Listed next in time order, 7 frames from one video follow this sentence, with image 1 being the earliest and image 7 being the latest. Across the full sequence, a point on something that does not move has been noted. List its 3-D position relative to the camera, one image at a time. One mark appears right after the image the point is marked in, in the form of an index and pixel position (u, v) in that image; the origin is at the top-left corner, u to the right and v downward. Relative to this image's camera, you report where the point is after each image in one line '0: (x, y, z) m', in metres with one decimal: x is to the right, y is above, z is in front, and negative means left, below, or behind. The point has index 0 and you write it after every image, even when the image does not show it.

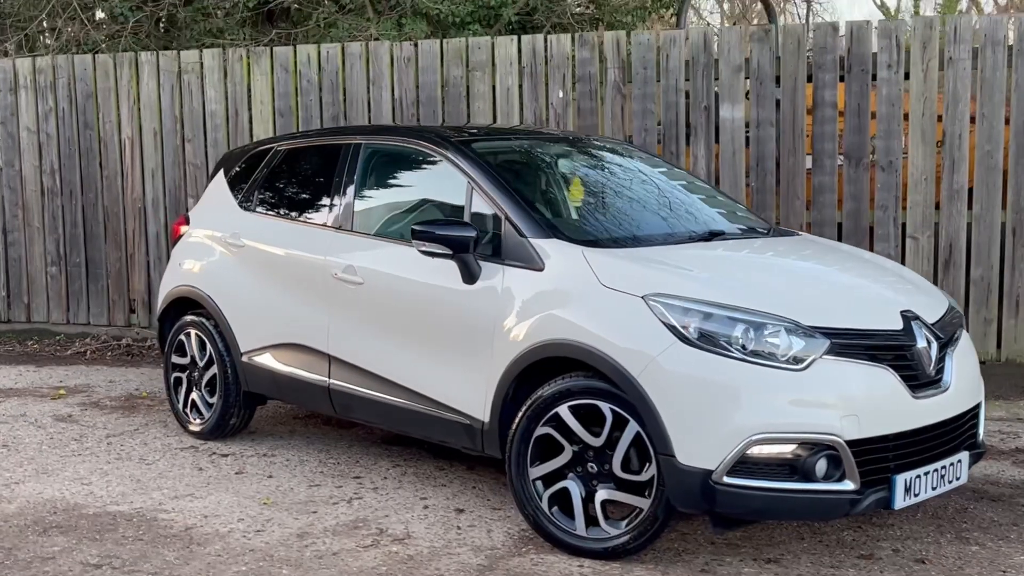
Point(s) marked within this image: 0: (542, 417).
0: (+0.1, -0.5, +3.7) m
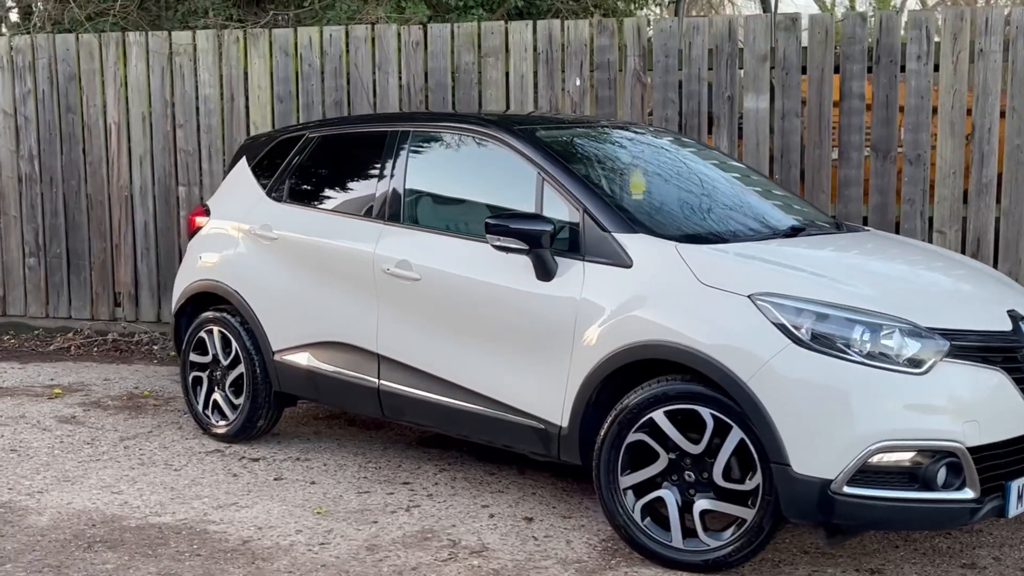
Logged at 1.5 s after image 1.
0: (+0.4, -0.5, +3.5) m
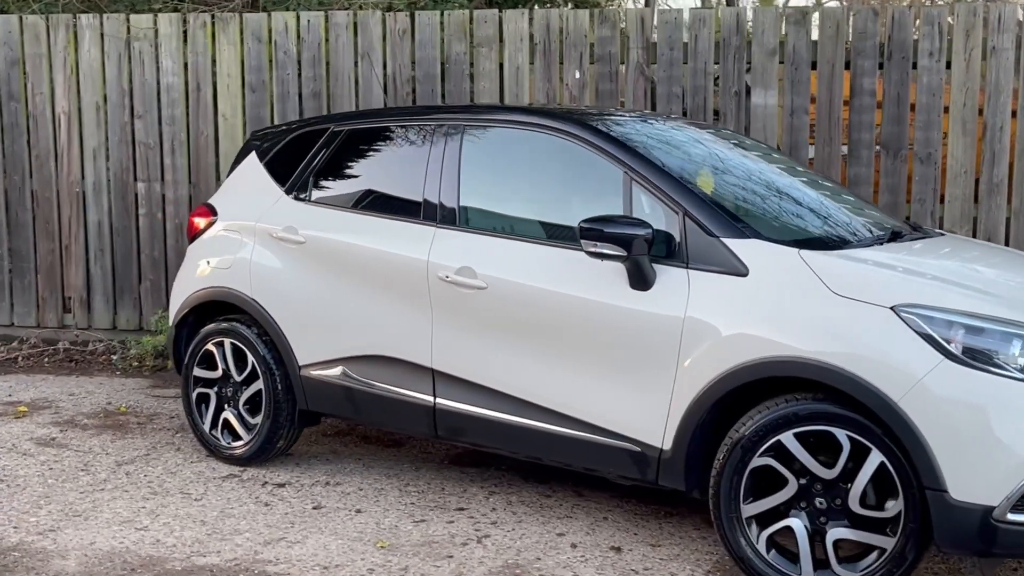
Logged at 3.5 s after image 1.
0: (+0.8, -0.5, +3.3) m
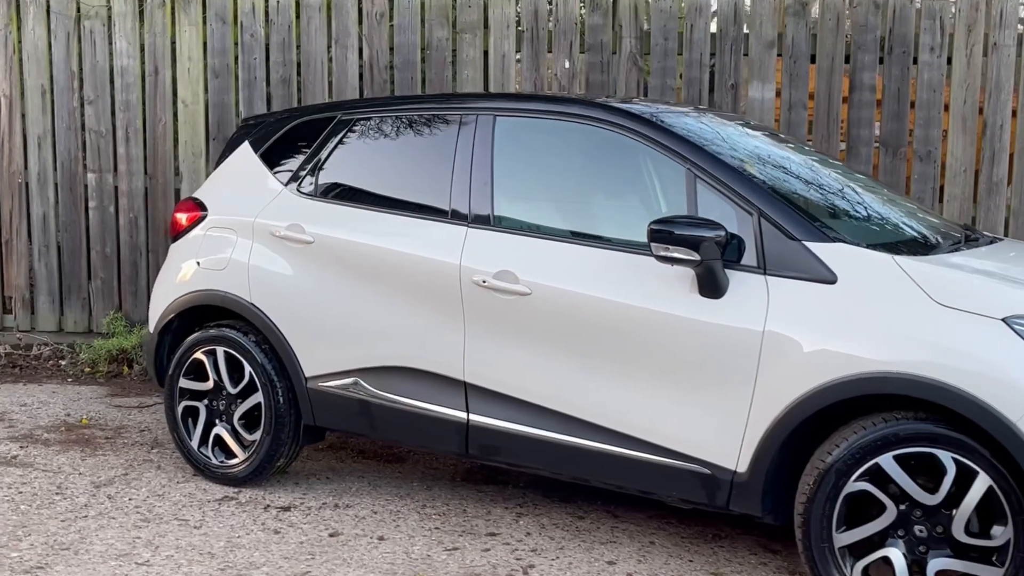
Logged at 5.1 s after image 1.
0: (+1.0, -0.5, +3.0) m
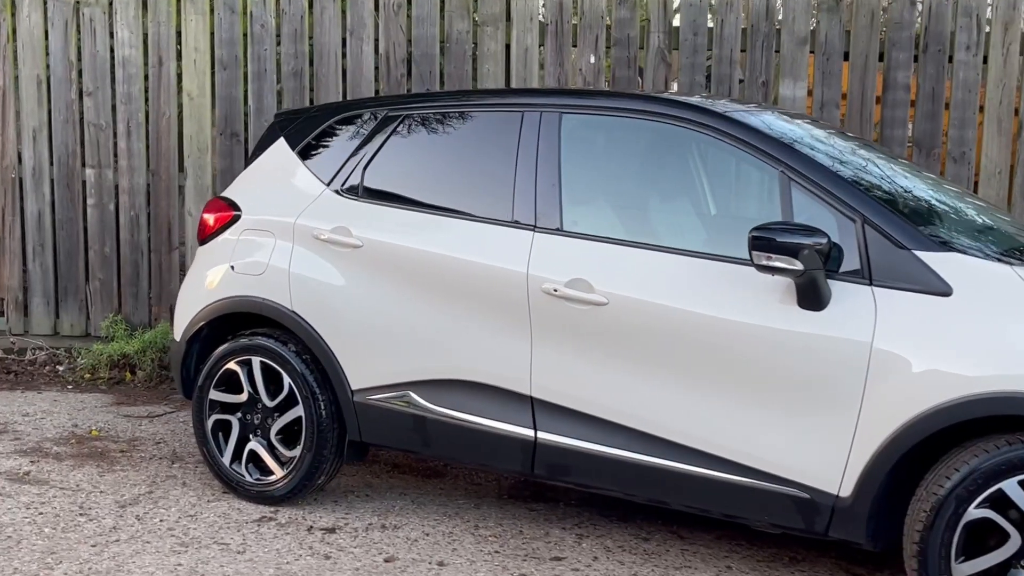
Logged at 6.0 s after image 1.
0: (+1.3, -0.6, +2.8) m
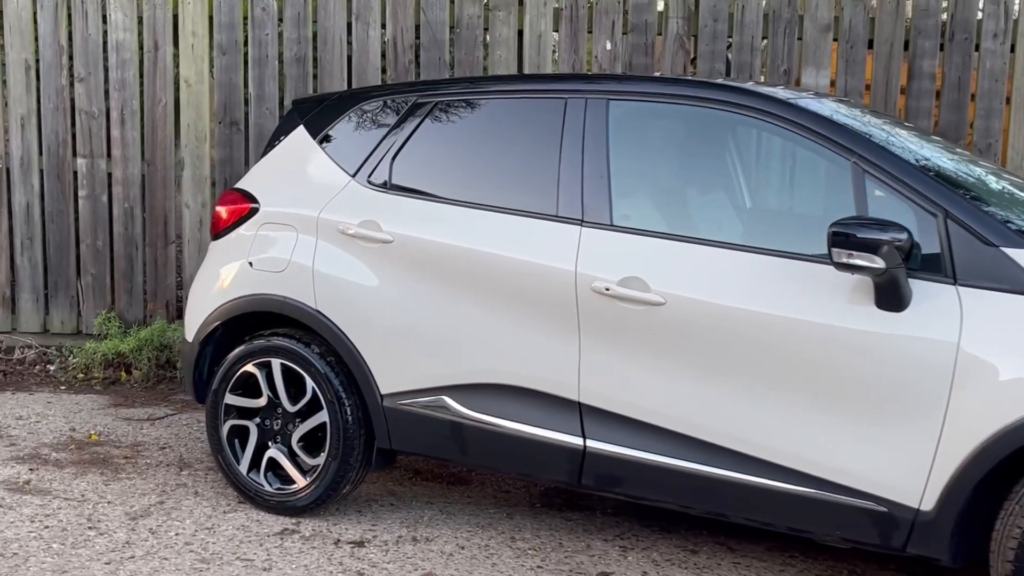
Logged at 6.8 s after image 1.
0: (+1.5, -0.6, +2.6) m
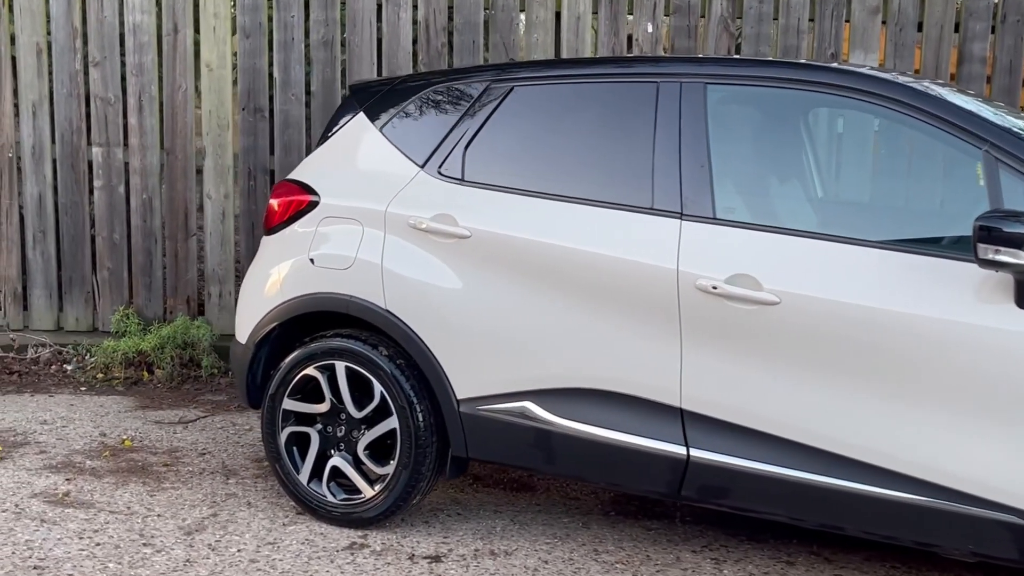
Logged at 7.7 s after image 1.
0: (+1.8, -0.6, +2.4) m
